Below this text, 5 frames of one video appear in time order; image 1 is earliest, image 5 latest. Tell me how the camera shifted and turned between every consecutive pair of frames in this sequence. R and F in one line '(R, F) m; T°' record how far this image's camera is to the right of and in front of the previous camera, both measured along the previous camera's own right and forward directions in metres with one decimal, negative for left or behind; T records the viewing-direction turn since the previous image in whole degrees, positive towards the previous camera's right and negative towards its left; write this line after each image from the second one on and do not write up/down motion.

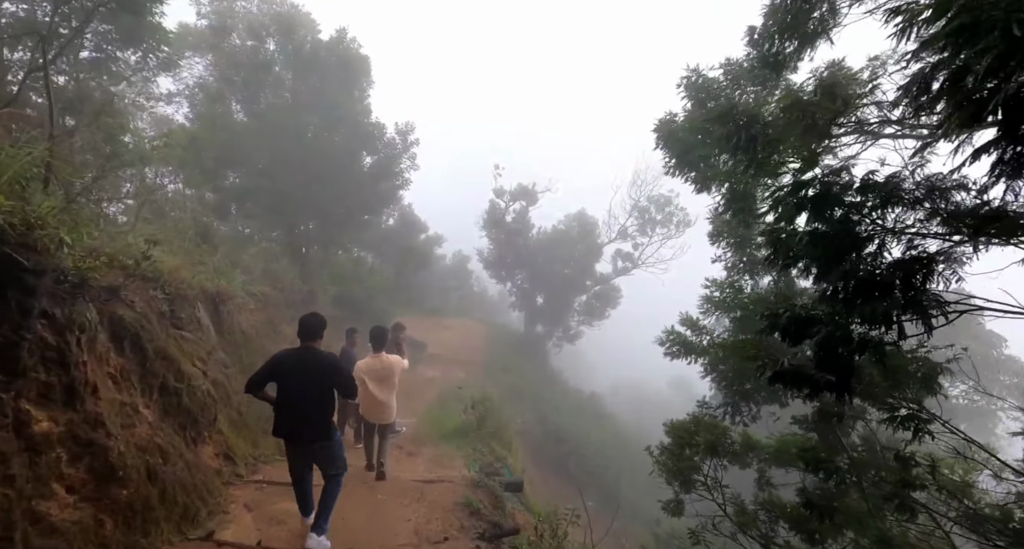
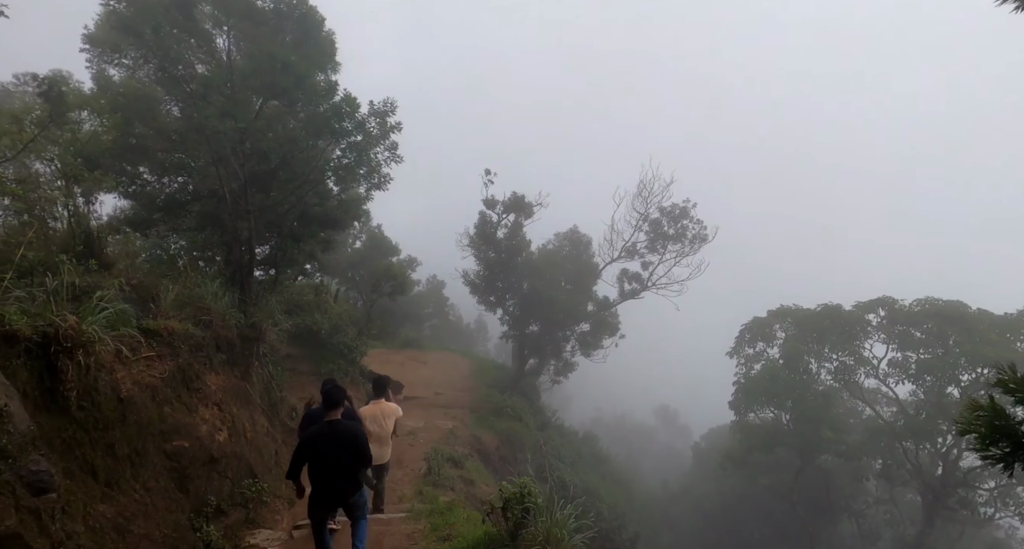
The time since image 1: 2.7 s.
(-0.8, +3.0) m; +3°
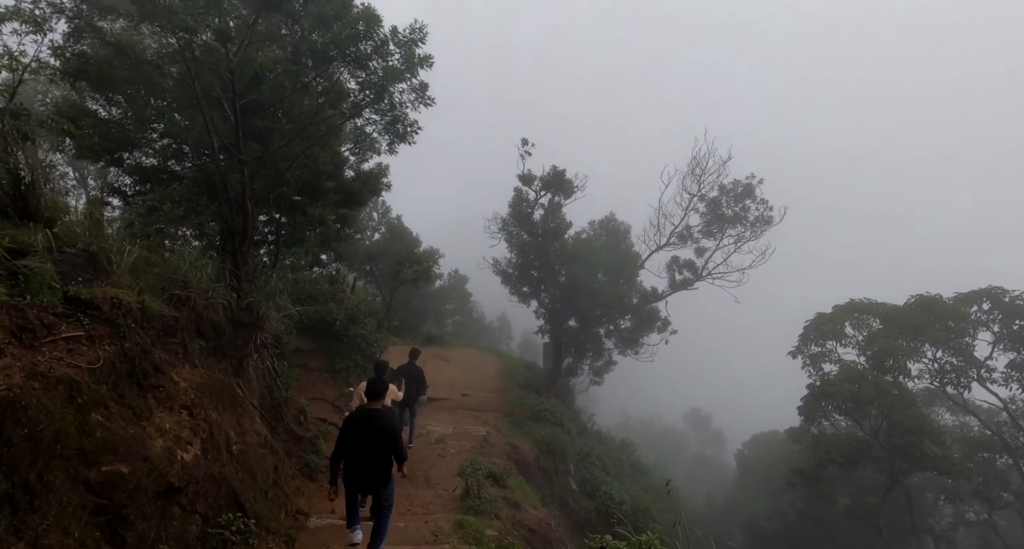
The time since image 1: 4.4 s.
(-0.6, +1.9) m; -2°
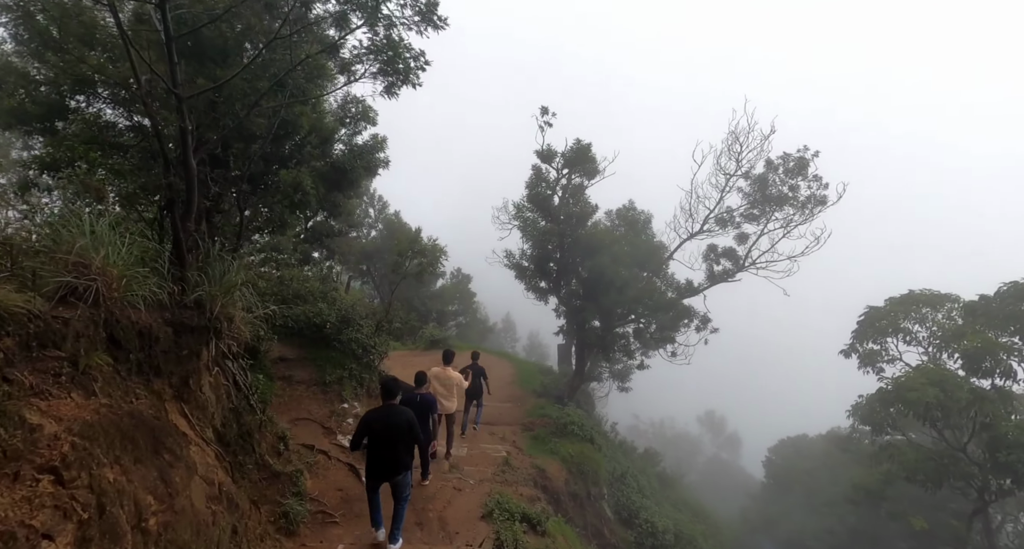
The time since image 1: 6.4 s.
(-0.5, +2.0) m; 0°
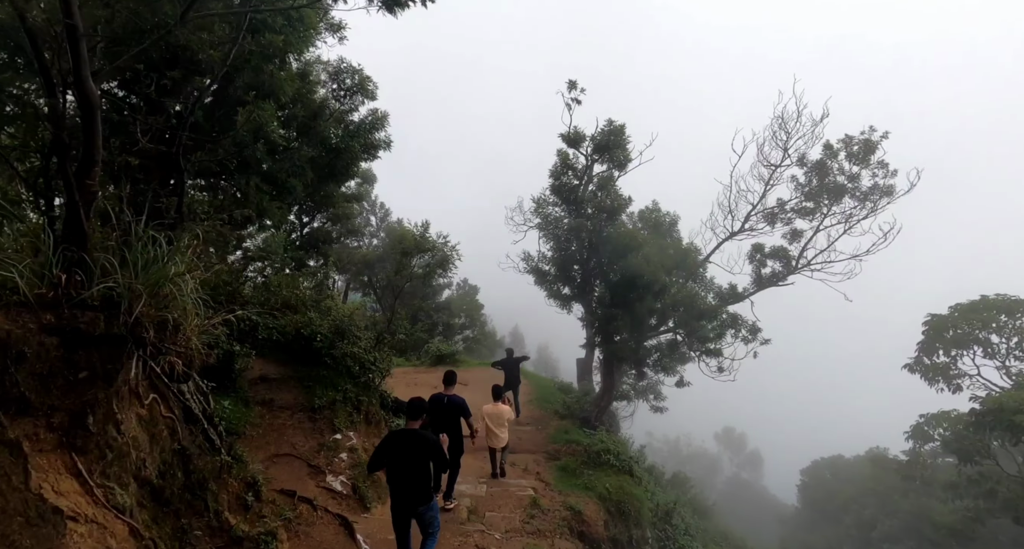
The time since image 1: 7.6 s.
(-0.4, +1.7) m; 0°
